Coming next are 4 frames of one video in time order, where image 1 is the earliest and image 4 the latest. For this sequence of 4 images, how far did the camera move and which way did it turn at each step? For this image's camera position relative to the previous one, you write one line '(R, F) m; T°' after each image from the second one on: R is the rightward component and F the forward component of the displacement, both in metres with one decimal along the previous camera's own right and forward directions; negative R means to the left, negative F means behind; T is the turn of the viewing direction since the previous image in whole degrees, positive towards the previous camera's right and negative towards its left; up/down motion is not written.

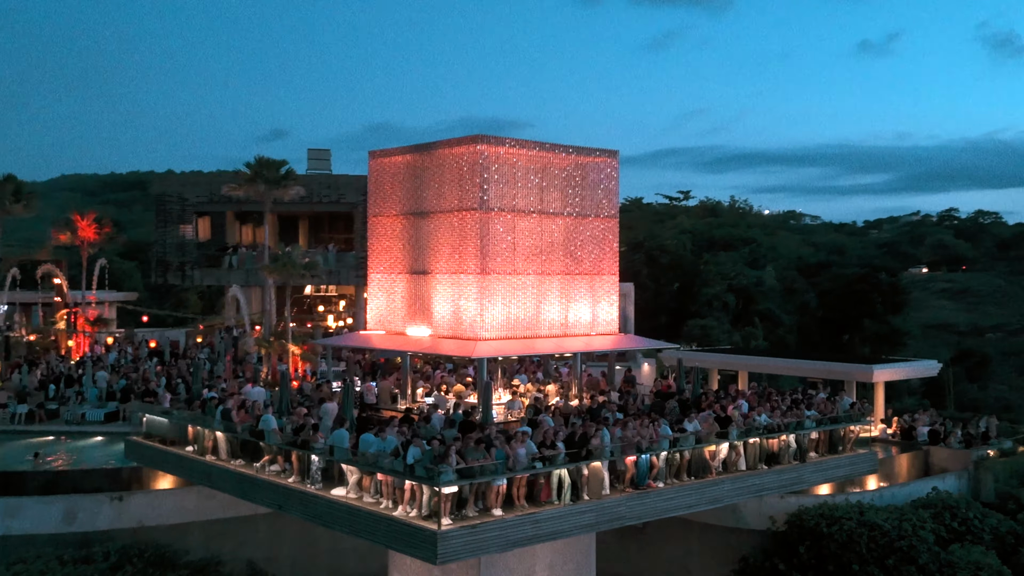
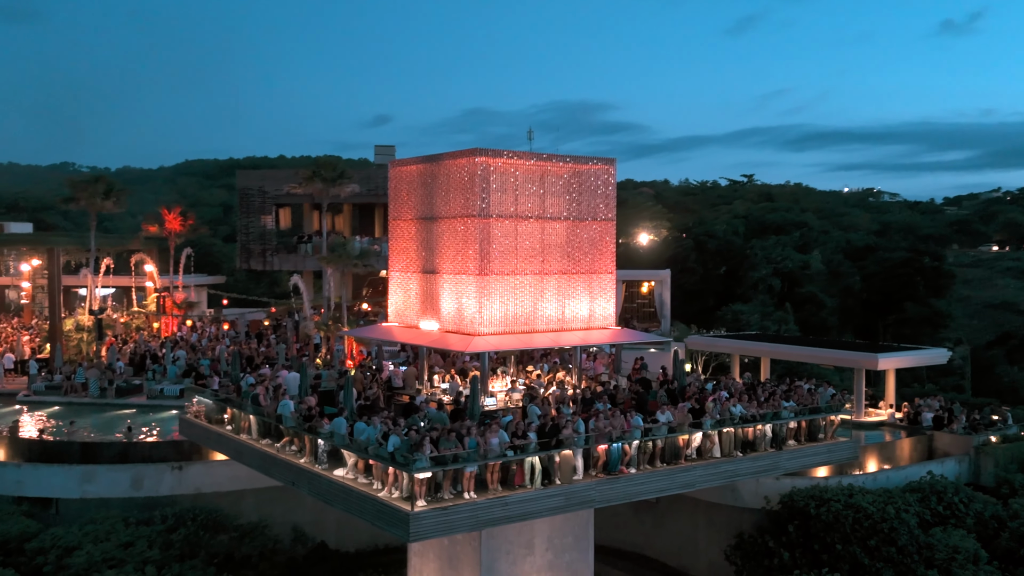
(+2.6, -1.8) m; -8°
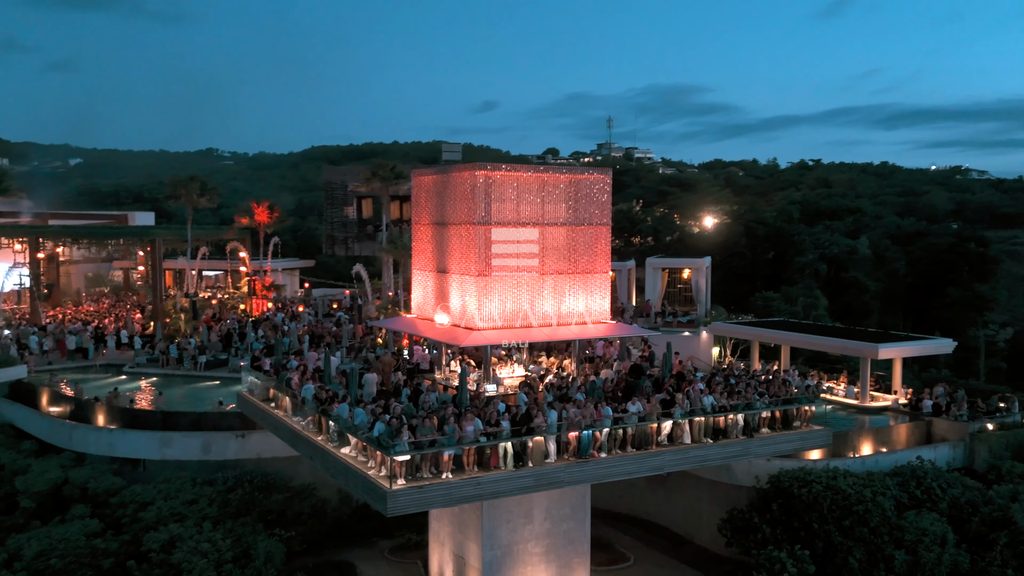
(+3.7, -2.1) m; -10°
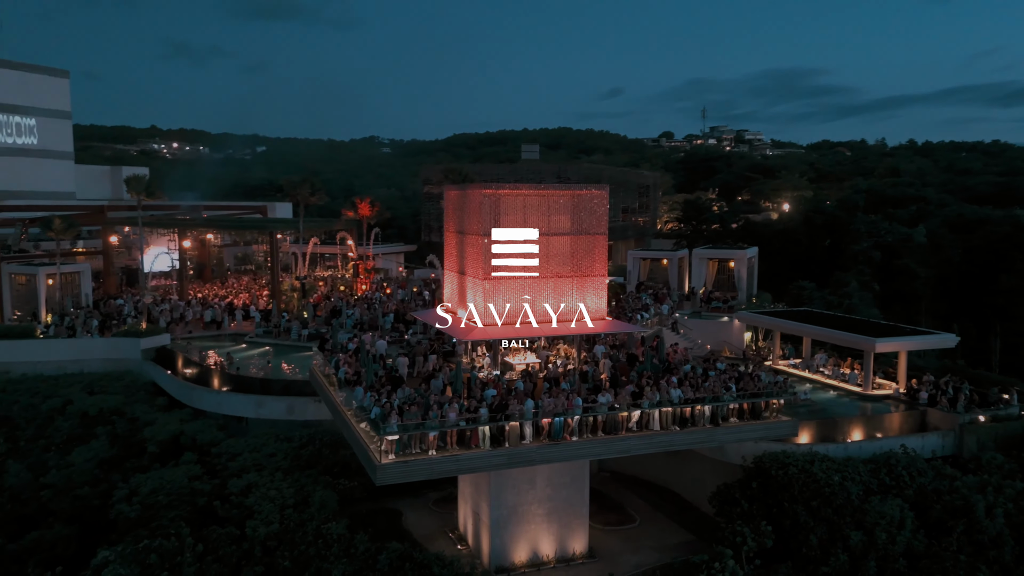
(+5.9, -2.4) m; -14°
